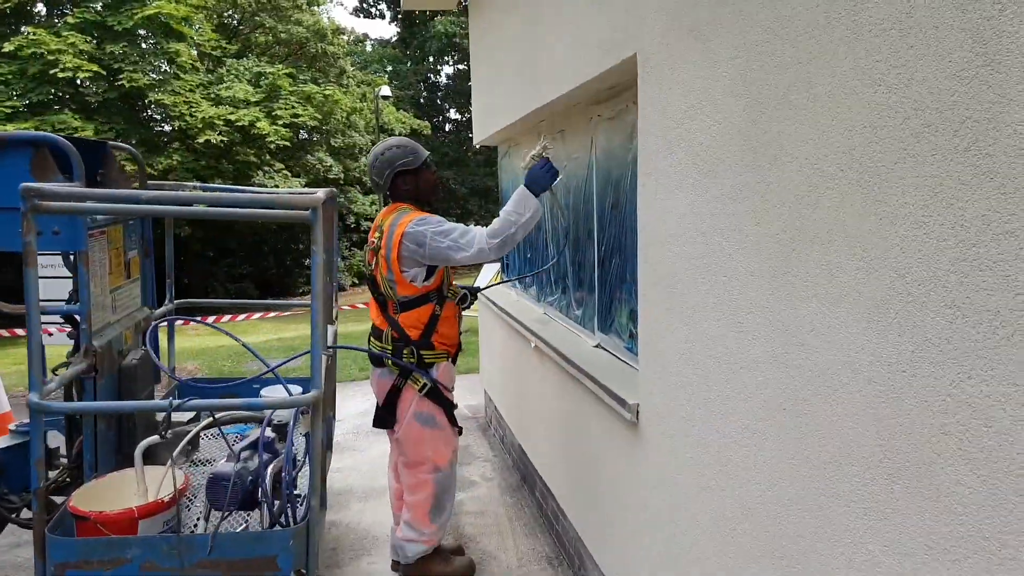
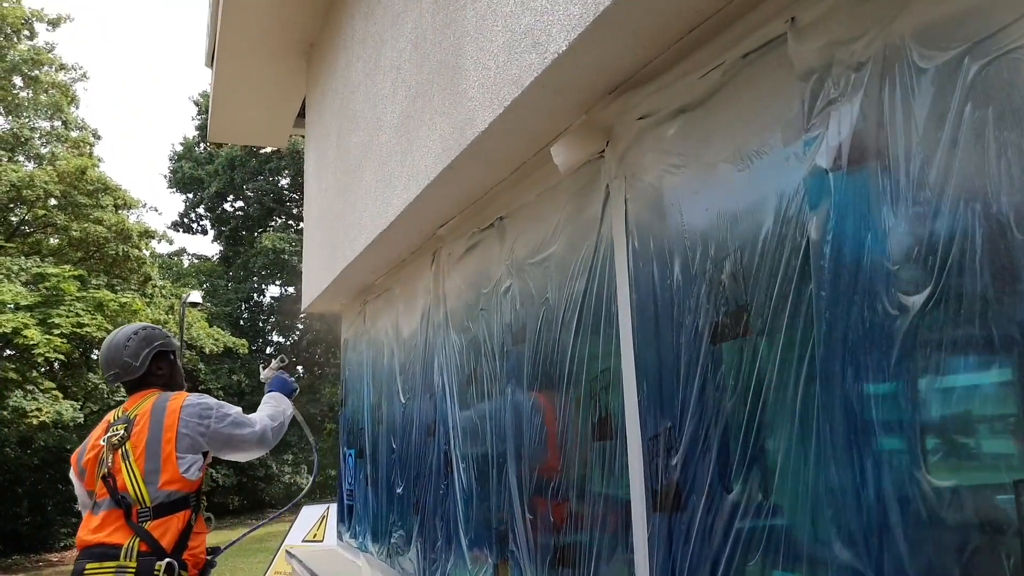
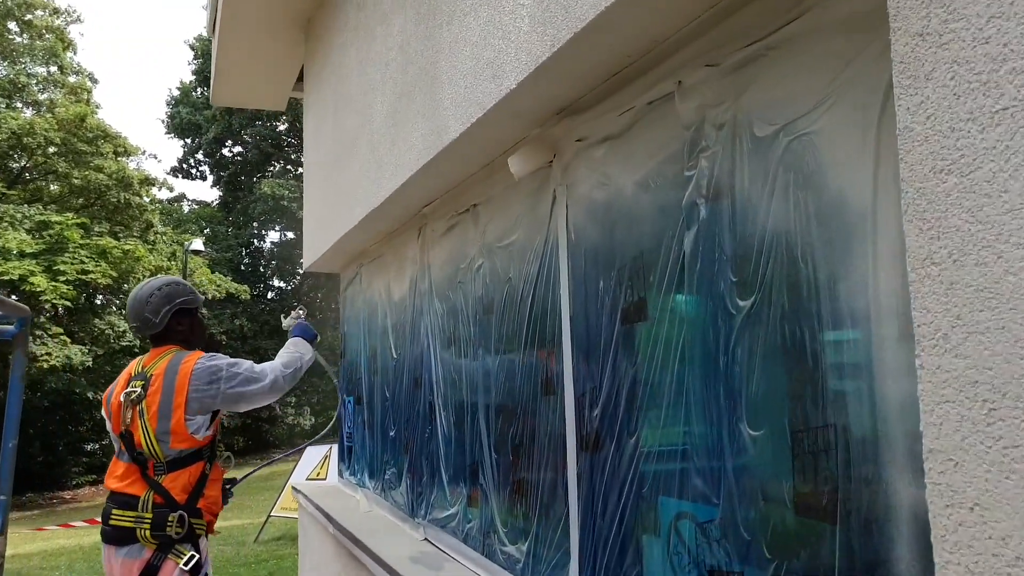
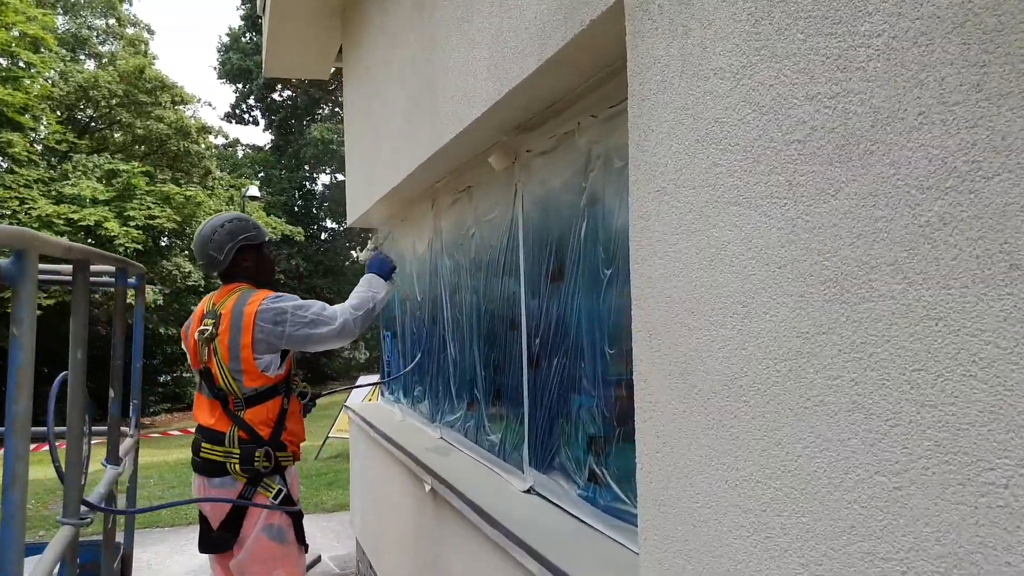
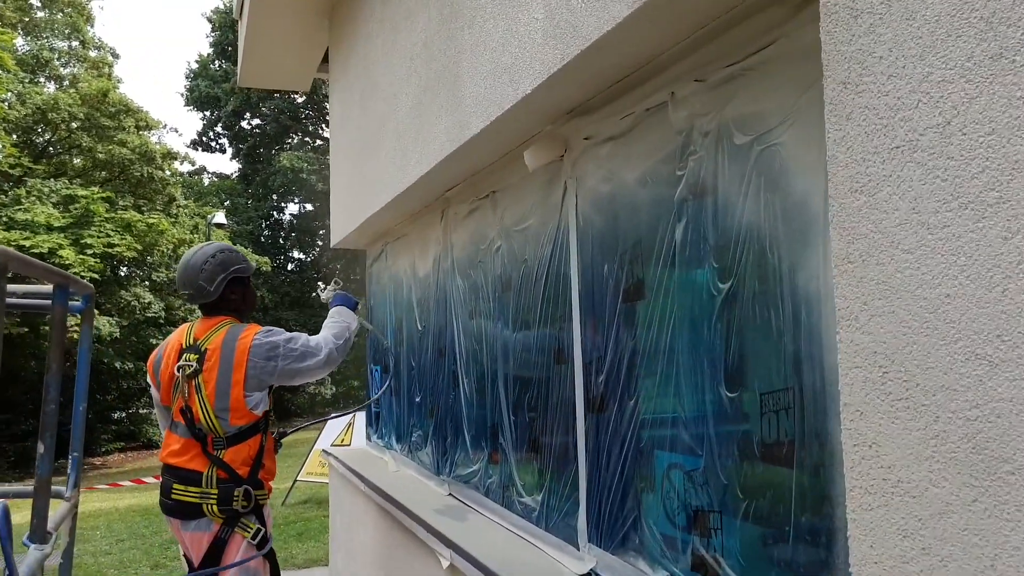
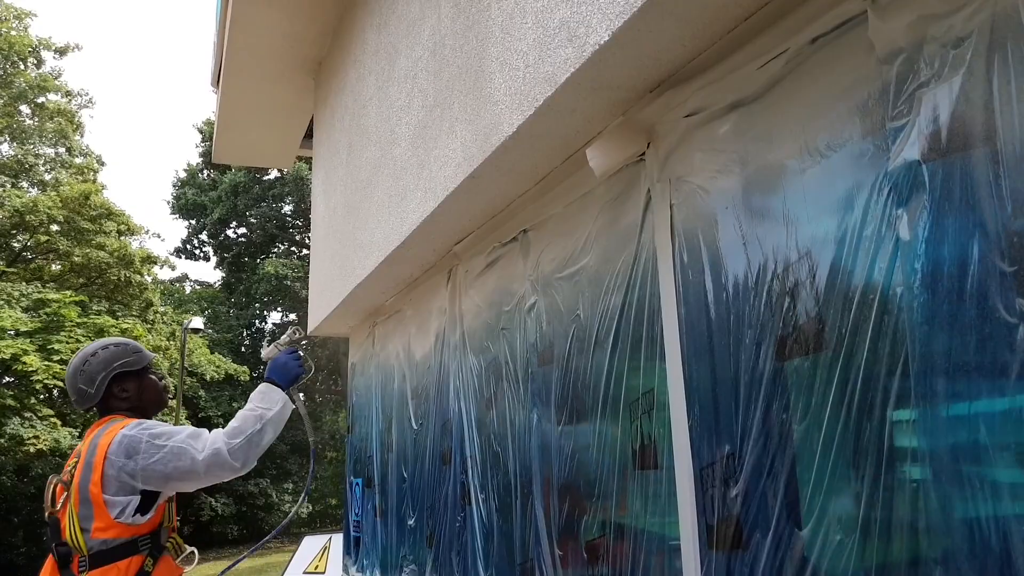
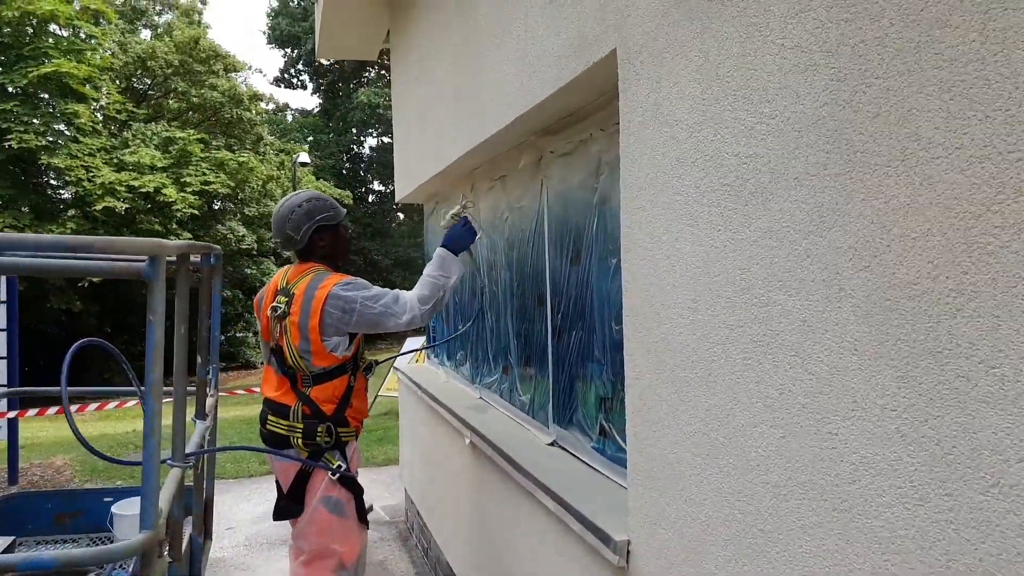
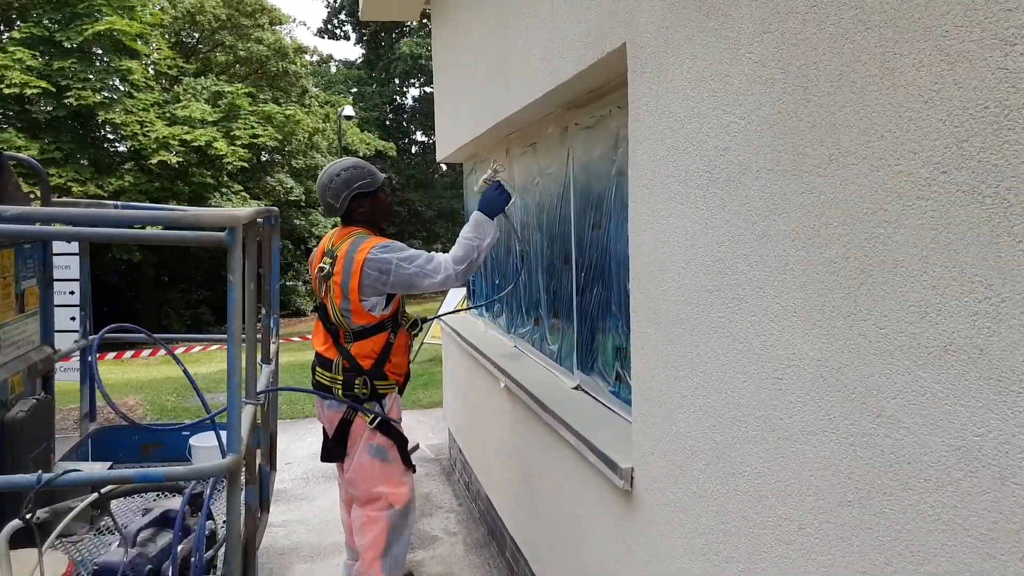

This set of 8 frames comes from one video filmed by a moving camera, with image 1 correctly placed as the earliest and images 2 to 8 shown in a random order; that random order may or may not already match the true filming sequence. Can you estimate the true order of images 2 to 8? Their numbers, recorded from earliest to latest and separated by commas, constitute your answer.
8, 7, 4, 5, 3, 2, 6
